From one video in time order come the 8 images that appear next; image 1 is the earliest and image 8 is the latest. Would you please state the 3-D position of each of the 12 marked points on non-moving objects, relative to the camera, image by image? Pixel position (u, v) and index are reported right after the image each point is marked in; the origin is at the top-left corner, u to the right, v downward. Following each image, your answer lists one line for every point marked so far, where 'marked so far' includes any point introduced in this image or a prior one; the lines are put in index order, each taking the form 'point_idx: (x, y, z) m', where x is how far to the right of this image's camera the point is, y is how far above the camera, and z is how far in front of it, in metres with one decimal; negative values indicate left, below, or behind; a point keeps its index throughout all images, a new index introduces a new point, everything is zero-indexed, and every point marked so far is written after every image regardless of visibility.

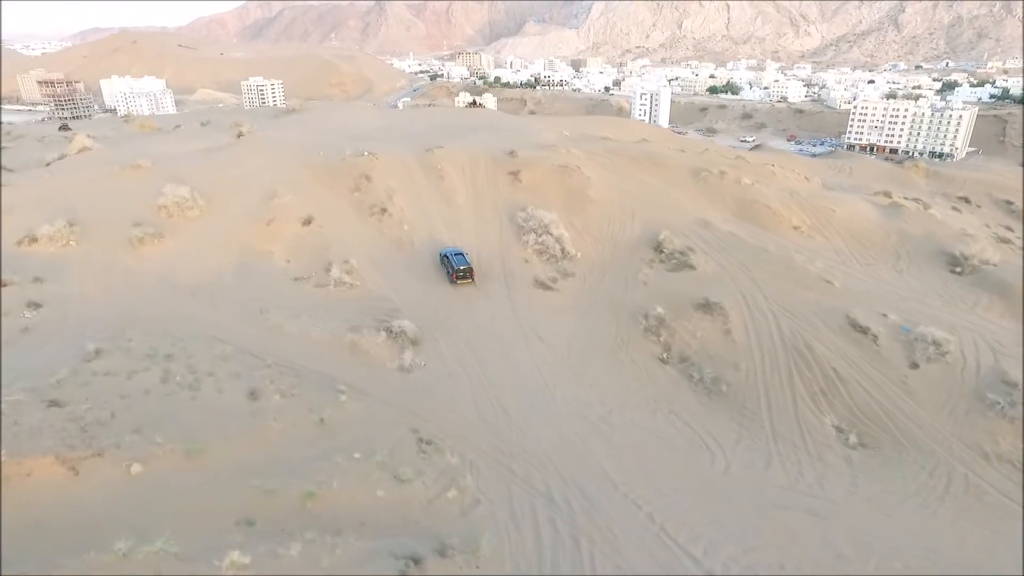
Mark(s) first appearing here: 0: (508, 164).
0: (-0.1, +3.8, +19.0) m
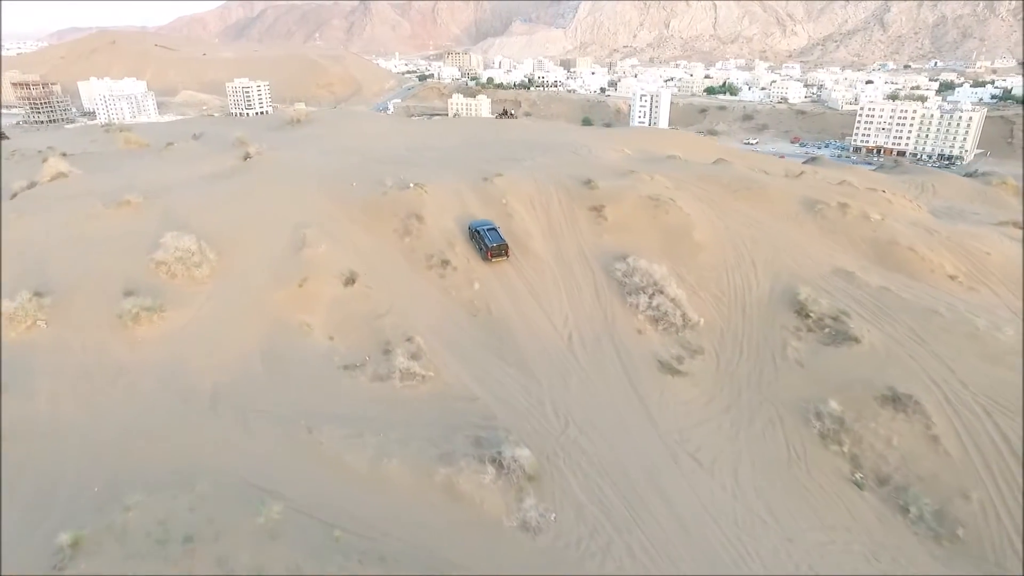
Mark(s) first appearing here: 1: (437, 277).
0: (+1.9, +2.3, +15.5) m
1: (-1.6, +0.2, +12.9) m
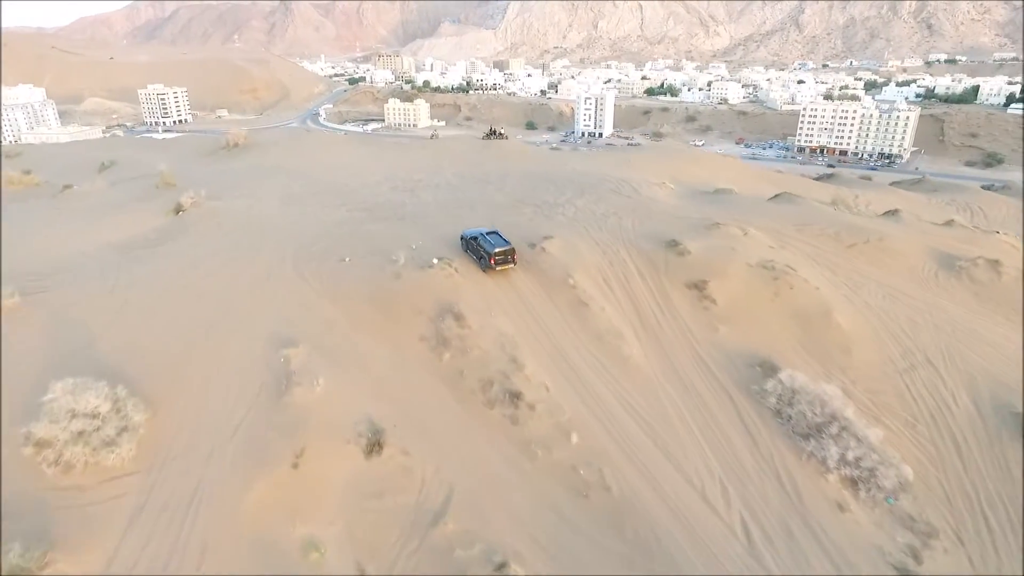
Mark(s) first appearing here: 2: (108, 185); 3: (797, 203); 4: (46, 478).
0: (+3.0, +0.4, +11.2) m
1: (-0.1, -1.8, +8.3) m
2: (-11.2, +2.8, +17.3) m
3: (+7.5, +2.3, +16.3) m
4: (-4.8, -2.0, +6.4) m
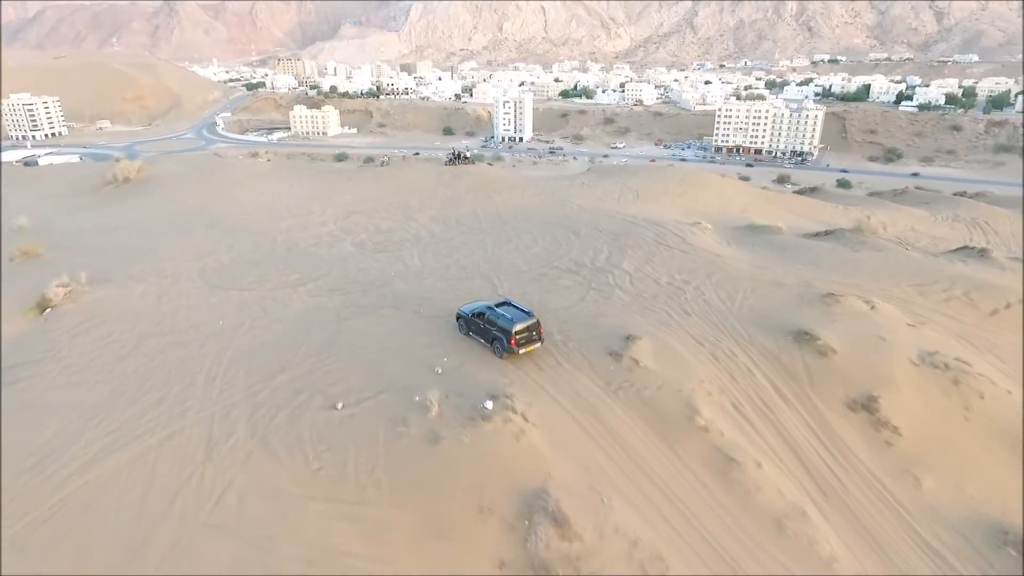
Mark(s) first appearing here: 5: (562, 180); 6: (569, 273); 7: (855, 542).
0: (+4.0, -1.1, +7.8) m
1: (+1.4, -3.4, +4.5) m
2: (-11.0, +0.5, +11.9) m
3: (+7.6, +1.0, +13.4) m
4: (-3.0, -3.9, +2.0) m
5: (+1.4, +3.4, +19.2) m
6: (+1.0, +0.2, +10.6) m
7: (+3.4, -2.5, +6.2) m
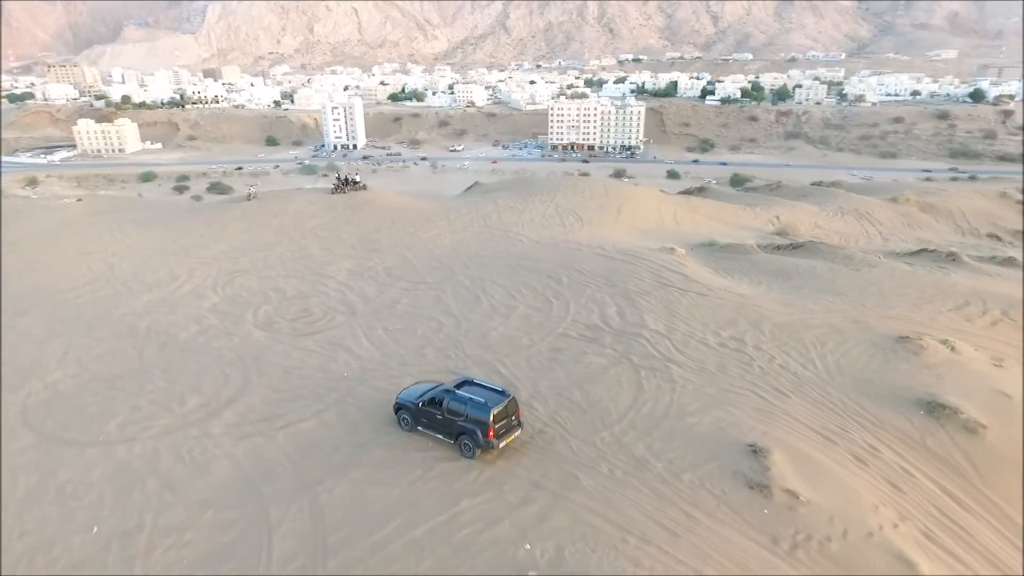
0: (+4.7, -1.7, +6.1) m
1: (+3.4, -4.3, +2.3) m
2: (-10.9, -1.7, +6.3) m
3: (+6.6, +0.7, +12.4) m
4: (-0.2, -5.1, -1.2) m
5: (-1.1, +2.3, +16.4) m
6: (+1.1, -0.7, +8.1) m
7: (+4.8, -3.1, +4.5) m
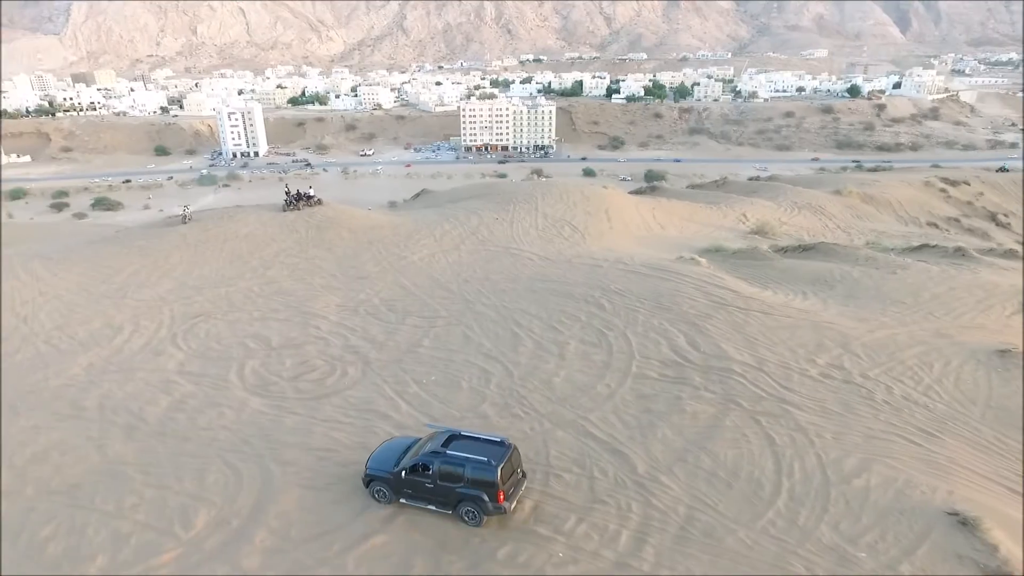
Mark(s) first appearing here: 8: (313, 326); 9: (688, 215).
0: (+5.8, -1.8, +5.4) m
1: (+5.2, -4.4, +1.5) m
2: (-9.6, -2.8, +3.4) m
3: (+6.6, +0.6, +11.9) m
4: (+2.2, -5.5, -2.6) m
5: (-1.6, +1.8, +14.8) m
6: (+1.9, -1.1, +6.8) m
7: (+6.2, -3.2, +3.8) m
8: (-2.8, -0.5, +8.8) m
9: (+5.2, +2.2, +18.5) m
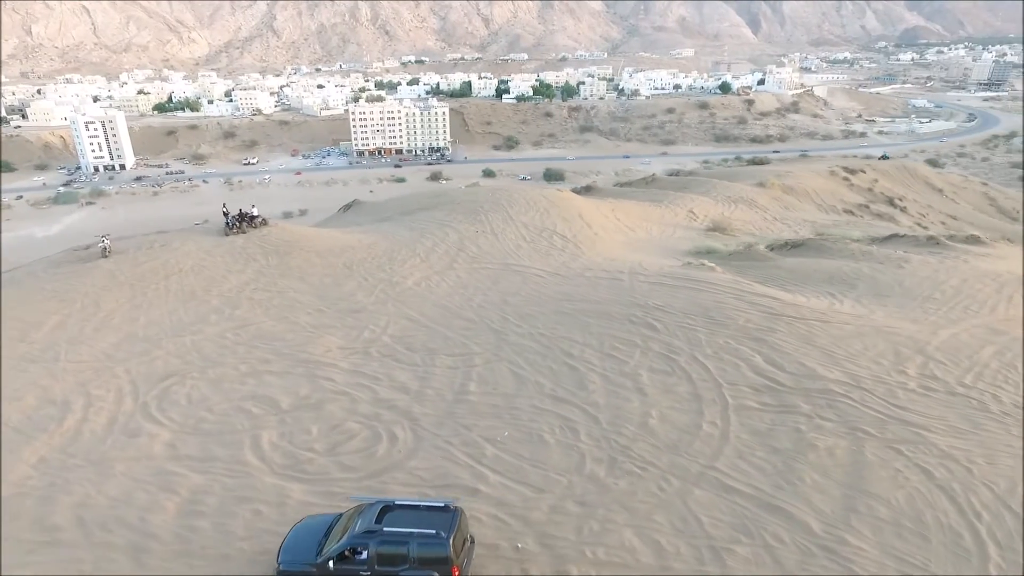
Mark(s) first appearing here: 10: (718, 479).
0: (+6.9, -1.7, +5.4) m
1: (+7.1, -4.3, +1.4) m
2: (-7.9, -3.7, +0.8) m
3: (+6.5, +0.7, +12.0) m
4: (+4.9, -5.5, -3.0) m
5: (-2.2, +1.3, +13.4) m
6: (+2.8, -1.2, +6.1) m
7: (+7.7, -3.1, +3.9) m
8: (-2.2, -1.0, +7.3) m
9: (+3.9, +2.2, +18.2) m
10: (+1.9, -1.6, +5.2) m
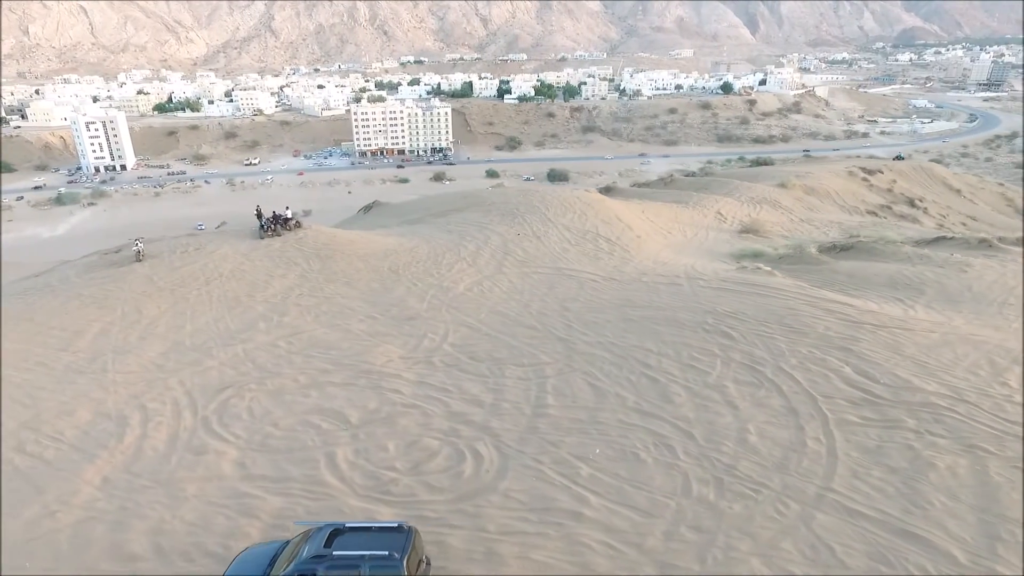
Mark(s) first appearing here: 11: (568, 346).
0: (+7.8, -1.8, +5.1) m
1: (+8.0, -4.4, +1.1) m
2: (-7.0, -3.8, +0.5) m
3: (+7.3, +0.7, +11.6) m
4: (+5.8, -5.6, -3.4) m
5: (-1.4, +1.2, +13.0) m
6: (+3.6, -1.3, +5.8) m
7: (+8.5, -3.2, +3.6) m
8: (-1.4, -1.1, +6.9) m
9: (+4.7, +2.1, +17.9) m
10: (+2.7, -1.7, +4.9) m
11: (+0.6, -0.7, +7.7) m
